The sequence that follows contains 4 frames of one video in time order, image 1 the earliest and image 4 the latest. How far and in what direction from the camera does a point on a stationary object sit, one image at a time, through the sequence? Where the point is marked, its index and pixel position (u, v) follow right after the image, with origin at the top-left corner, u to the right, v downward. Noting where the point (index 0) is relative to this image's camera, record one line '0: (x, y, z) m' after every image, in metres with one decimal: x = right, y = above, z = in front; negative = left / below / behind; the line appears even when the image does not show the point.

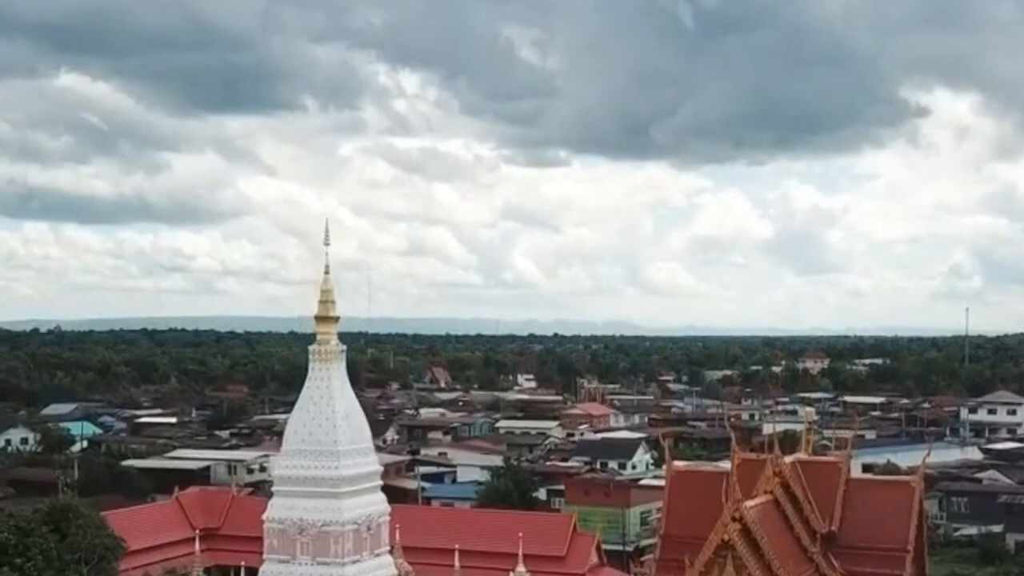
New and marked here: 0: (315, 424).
0: (-3.1, -2.1, +19.8) m
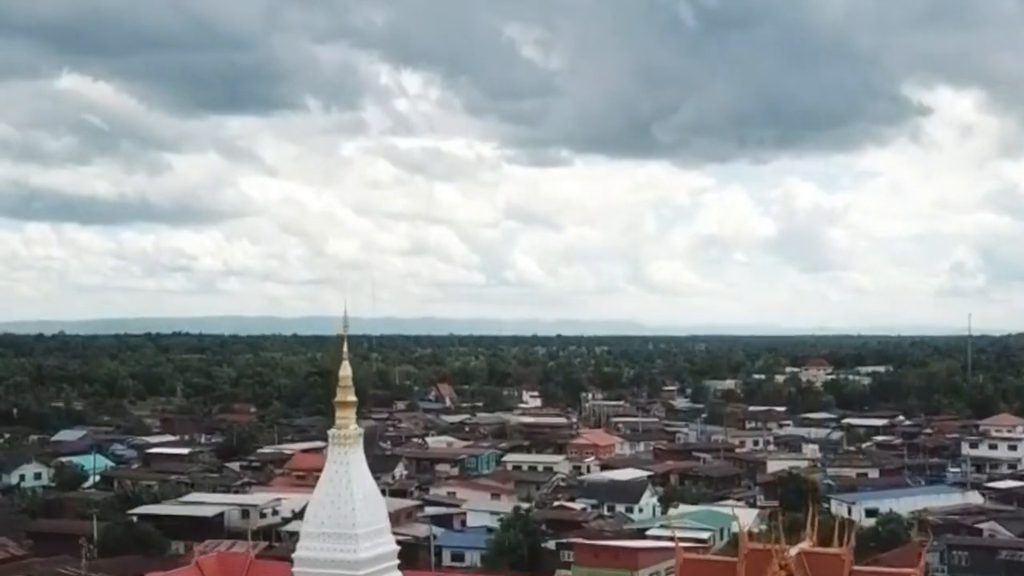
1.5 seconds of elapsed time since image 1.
0: (-2.9, -3.6, +20.4) m
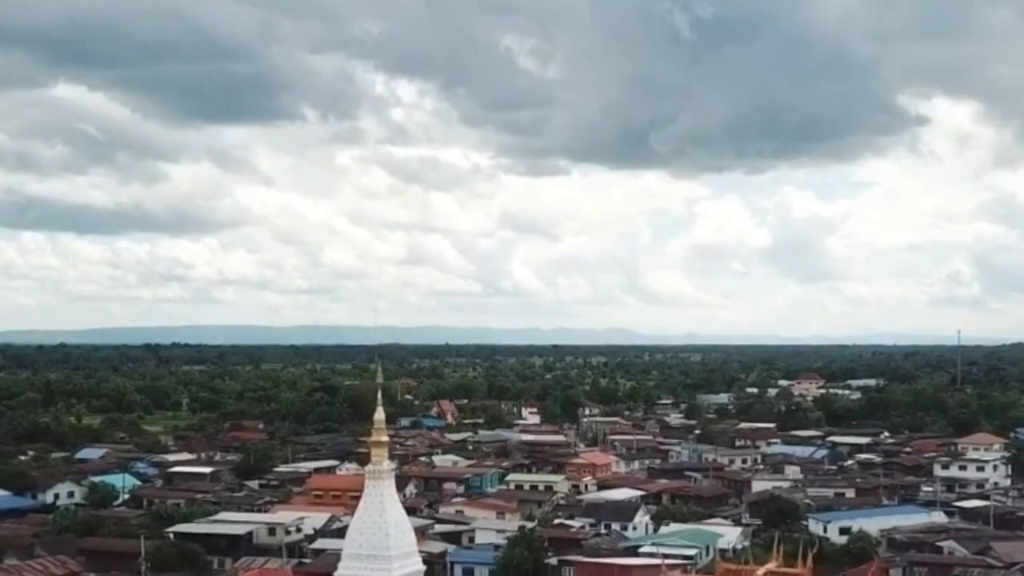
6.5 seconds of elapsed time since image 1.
0: (-2.7, -4.7, +23.8) m
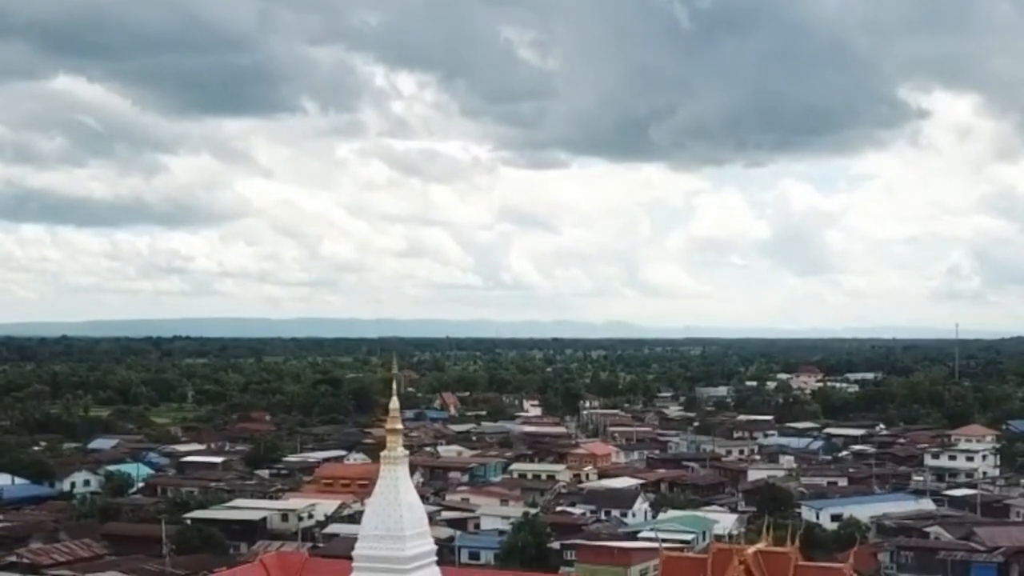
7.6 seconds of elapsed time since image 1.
0: (-2.6, -4.6, +25.4) m
